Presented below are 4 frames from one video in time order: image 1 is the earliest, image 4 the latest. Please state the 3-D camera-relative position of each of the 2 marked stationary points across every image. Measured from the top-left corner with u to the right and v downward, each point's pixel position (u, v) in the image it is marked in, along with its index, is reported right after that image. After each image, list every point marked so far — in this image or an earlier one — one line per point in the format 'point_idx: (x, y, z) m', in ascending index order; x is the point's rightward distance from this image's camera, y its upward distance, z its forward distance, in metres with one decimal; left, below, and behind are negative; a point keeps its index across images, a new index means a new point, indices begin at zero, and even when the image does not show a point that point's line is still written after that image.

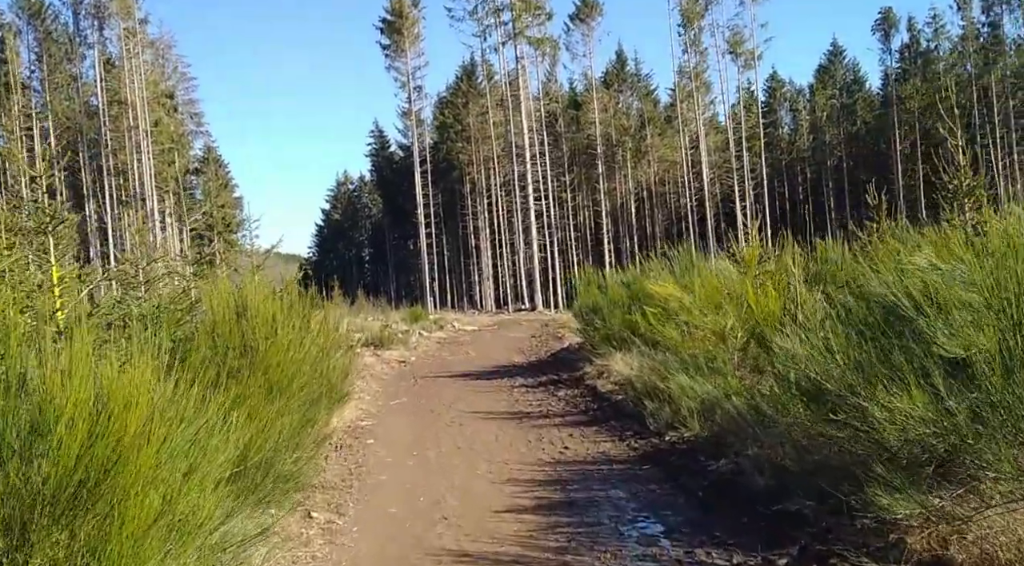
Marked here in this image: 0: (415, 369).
0: (-1.5, -1.3, +17.8) m
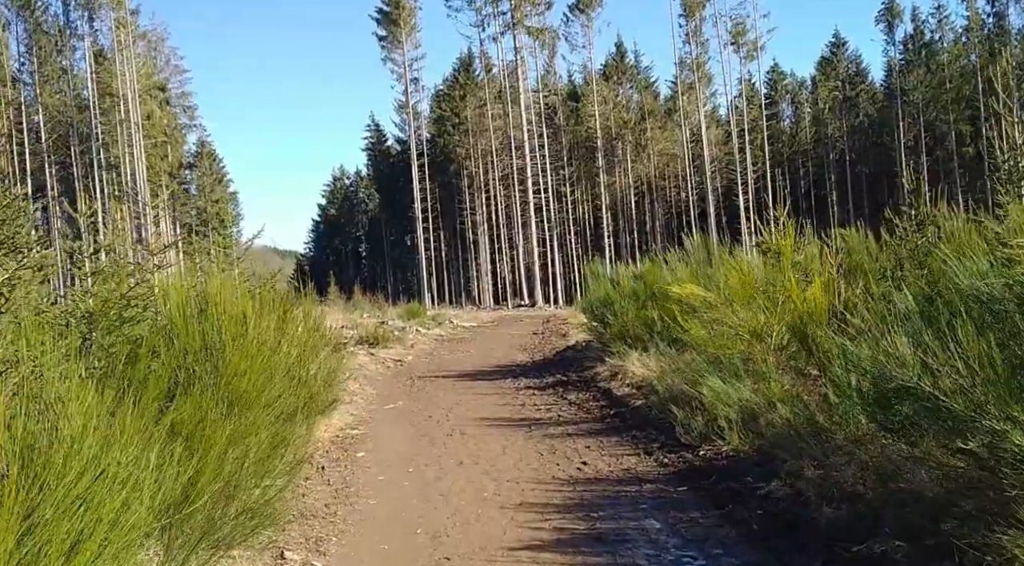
0: (-1.4, -1.2, +16.7) m
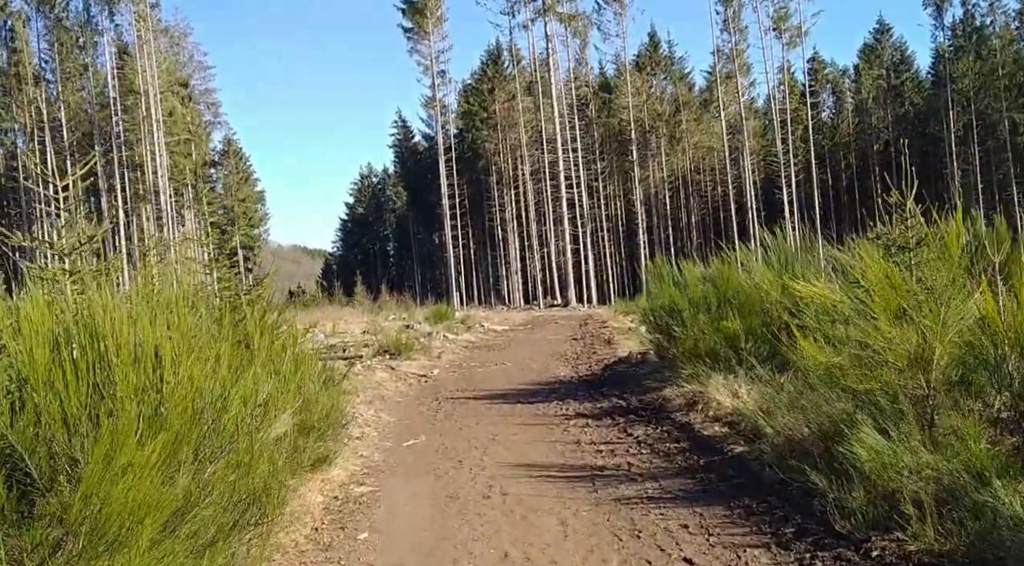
0: (-0.9, -1.3, +14.2) m
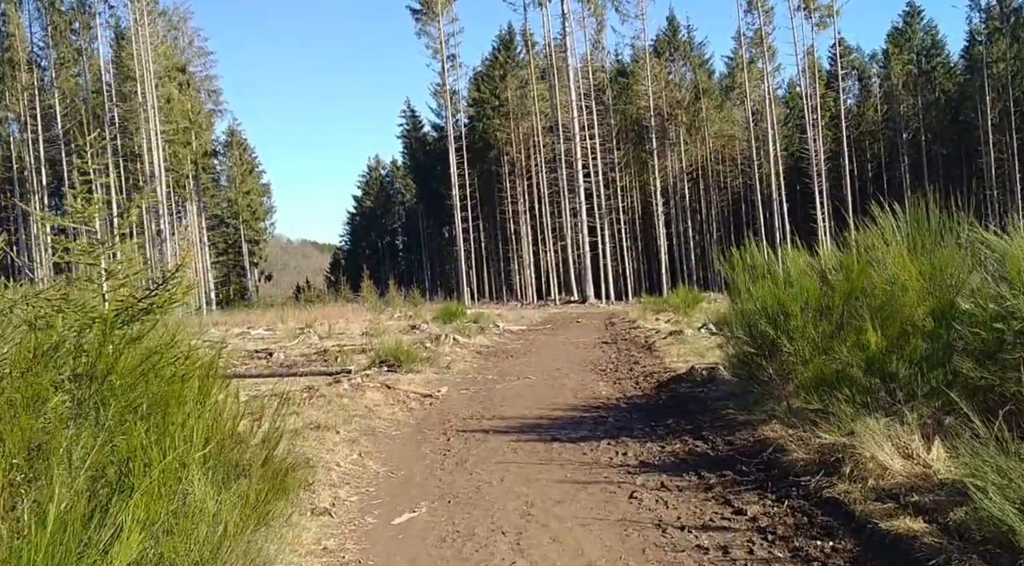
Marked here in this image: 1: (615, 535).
0: (-0.6, -1.2, +11.0) m
1: (+0.5, -1.3, +5.8) m
